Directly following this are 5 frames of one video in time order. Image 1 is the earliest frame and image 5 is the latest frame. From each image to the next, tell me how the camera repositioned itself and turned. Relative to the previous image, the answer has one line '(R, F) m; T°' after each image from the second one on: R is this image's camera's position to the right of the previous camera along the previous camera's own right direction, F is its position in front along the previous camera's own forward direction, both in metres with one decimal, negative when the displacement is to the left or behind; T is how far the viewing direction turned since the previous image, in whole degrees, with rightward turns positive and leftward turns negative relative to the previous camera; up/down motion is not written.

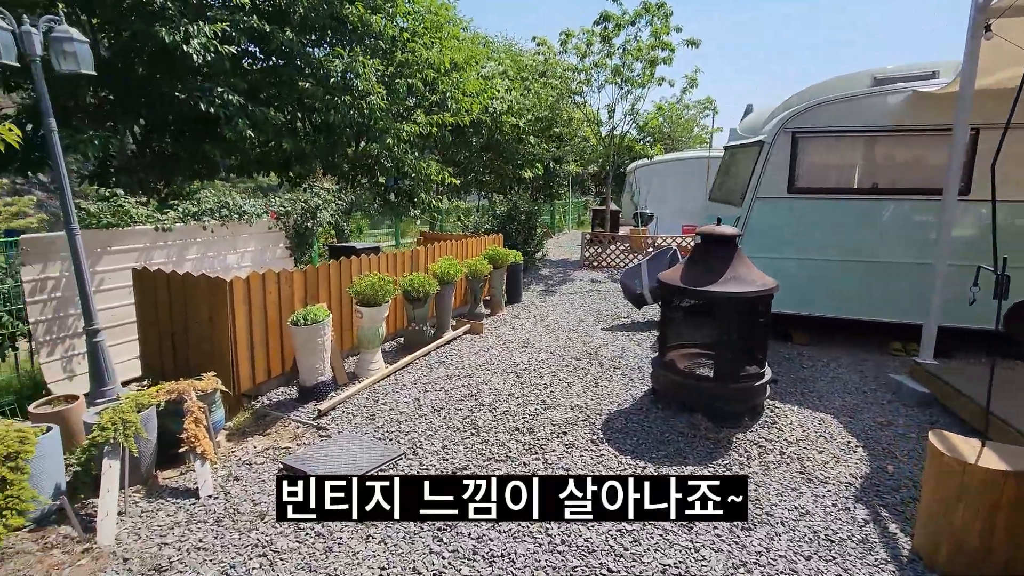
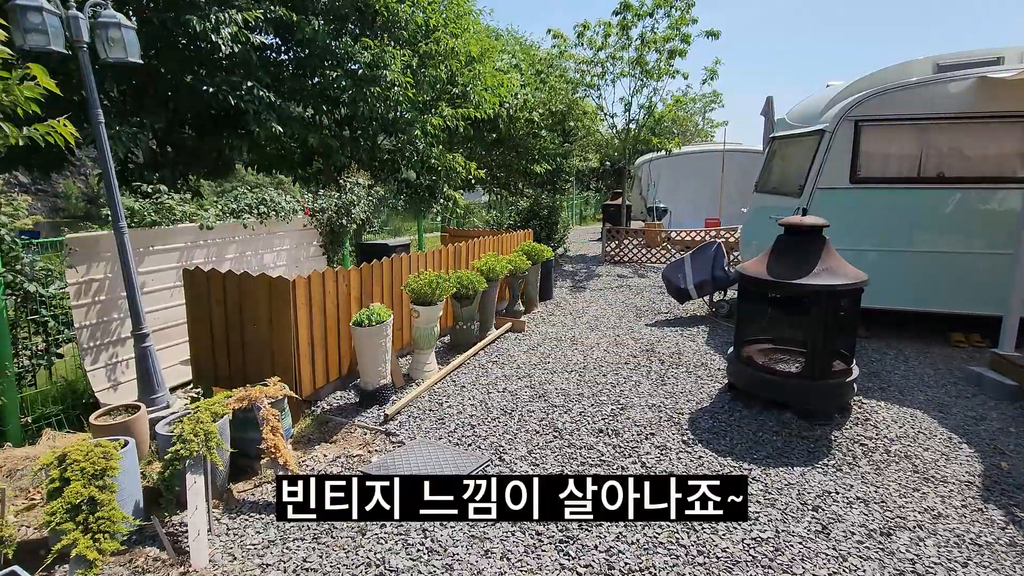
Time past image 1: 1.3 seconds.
(-0.7, +0.2) m; +1°
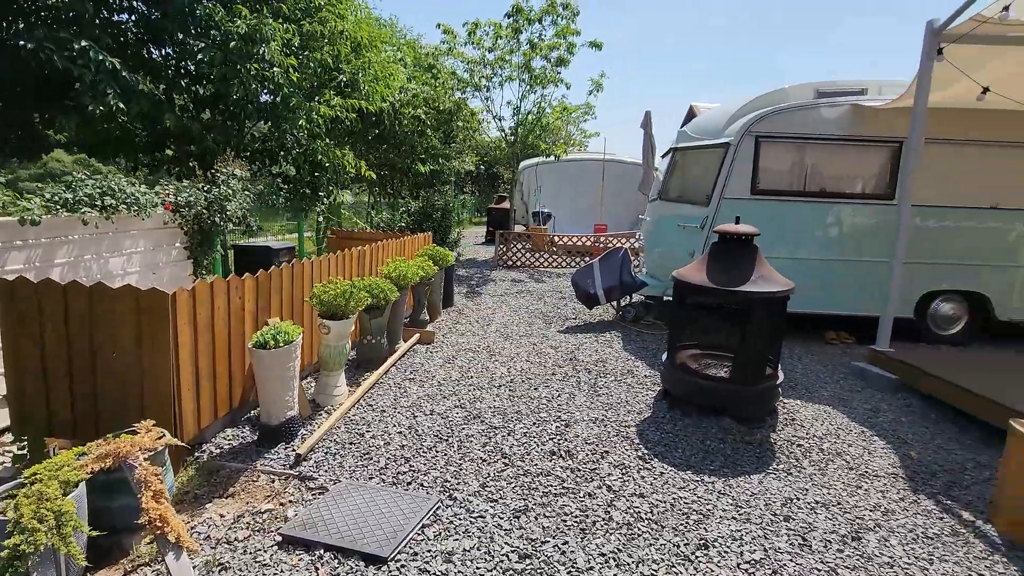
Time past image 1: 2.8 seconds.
(-0.5, +0.5) m; +15°
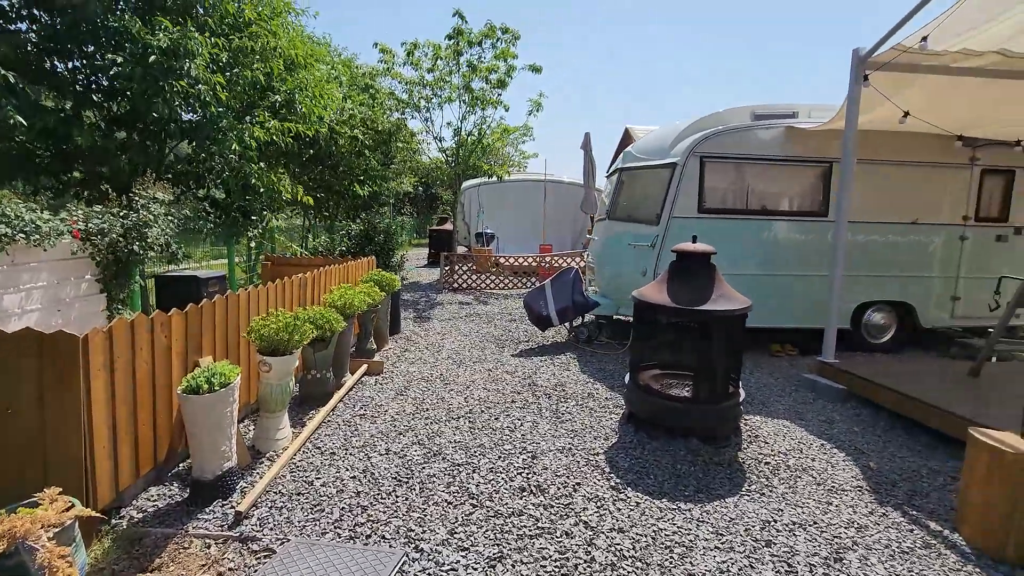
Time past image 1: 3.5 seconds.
(-0.1, +0.2) m; +7°
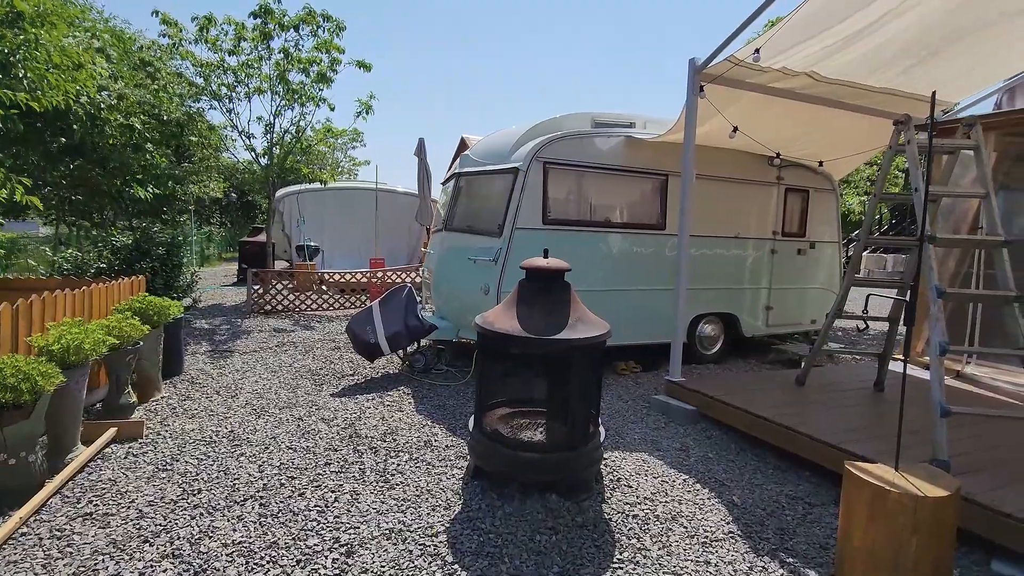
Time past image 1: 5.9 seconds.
(+0.2, +0.8) m; +17°
